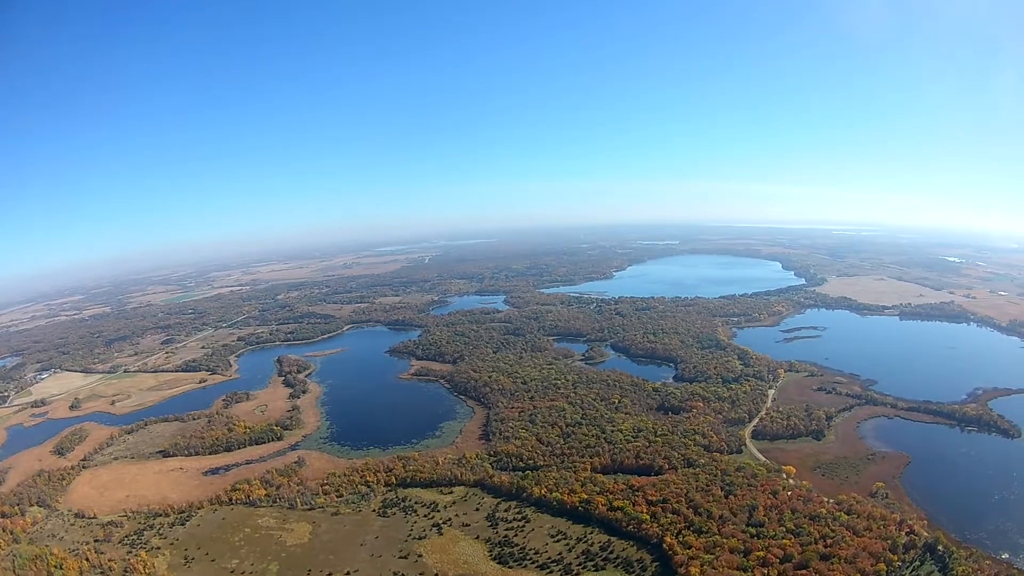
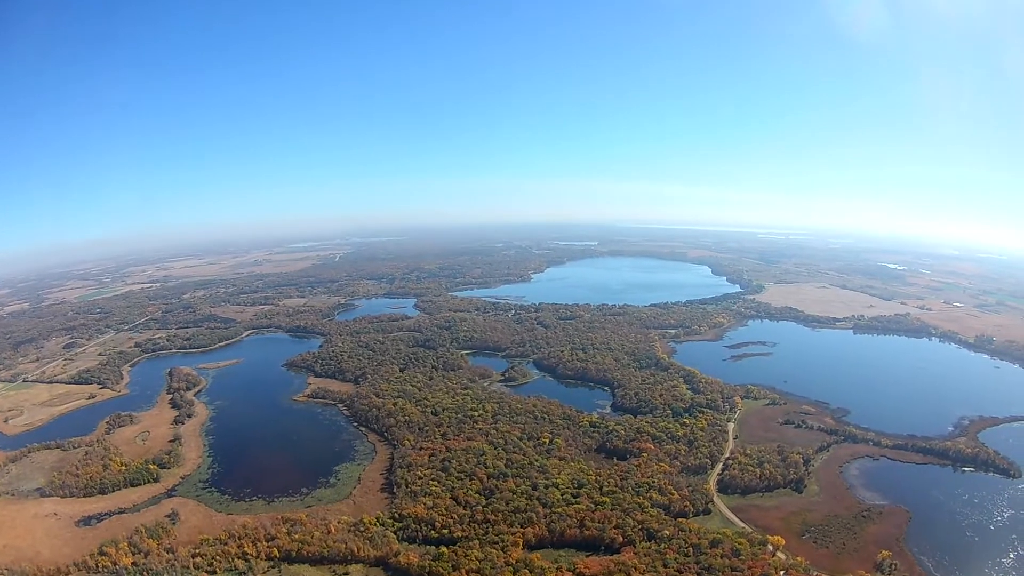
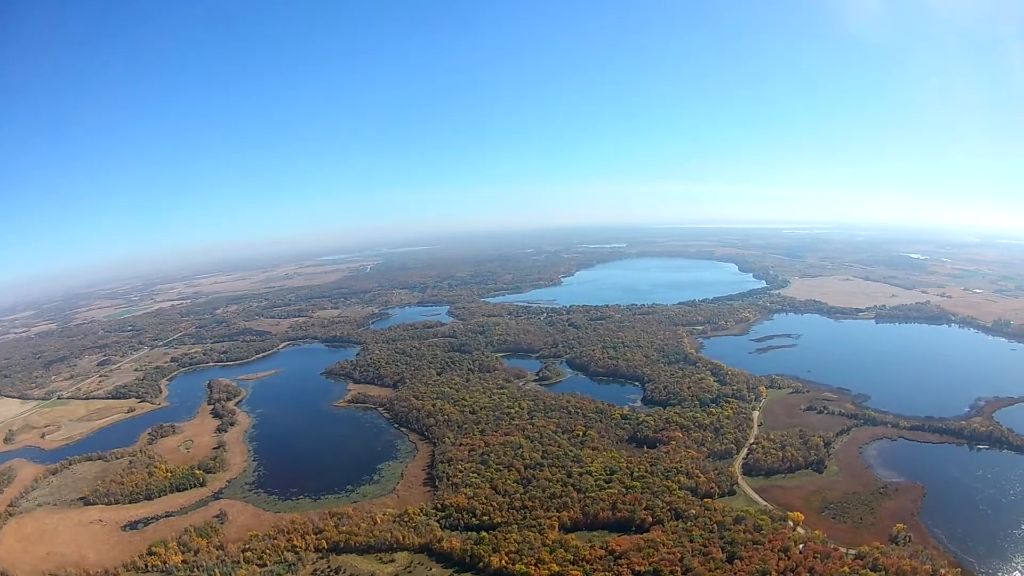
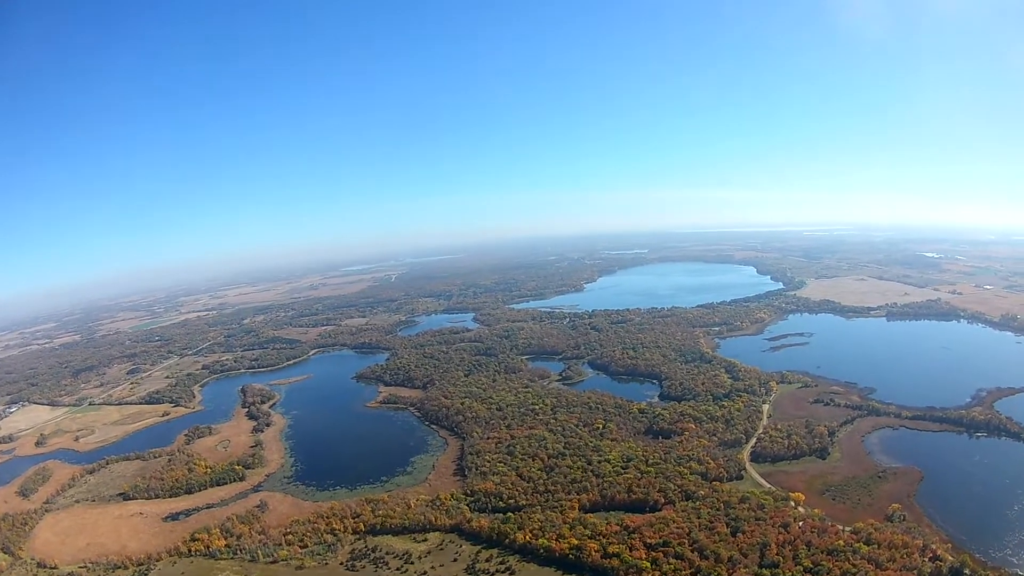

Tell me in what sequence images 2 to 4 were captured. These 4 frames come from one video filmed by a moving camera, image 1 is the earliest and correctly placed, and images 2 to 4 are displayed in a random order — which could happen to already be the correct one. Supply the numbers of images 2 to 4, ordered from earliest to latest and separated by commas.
4, 3, 2
